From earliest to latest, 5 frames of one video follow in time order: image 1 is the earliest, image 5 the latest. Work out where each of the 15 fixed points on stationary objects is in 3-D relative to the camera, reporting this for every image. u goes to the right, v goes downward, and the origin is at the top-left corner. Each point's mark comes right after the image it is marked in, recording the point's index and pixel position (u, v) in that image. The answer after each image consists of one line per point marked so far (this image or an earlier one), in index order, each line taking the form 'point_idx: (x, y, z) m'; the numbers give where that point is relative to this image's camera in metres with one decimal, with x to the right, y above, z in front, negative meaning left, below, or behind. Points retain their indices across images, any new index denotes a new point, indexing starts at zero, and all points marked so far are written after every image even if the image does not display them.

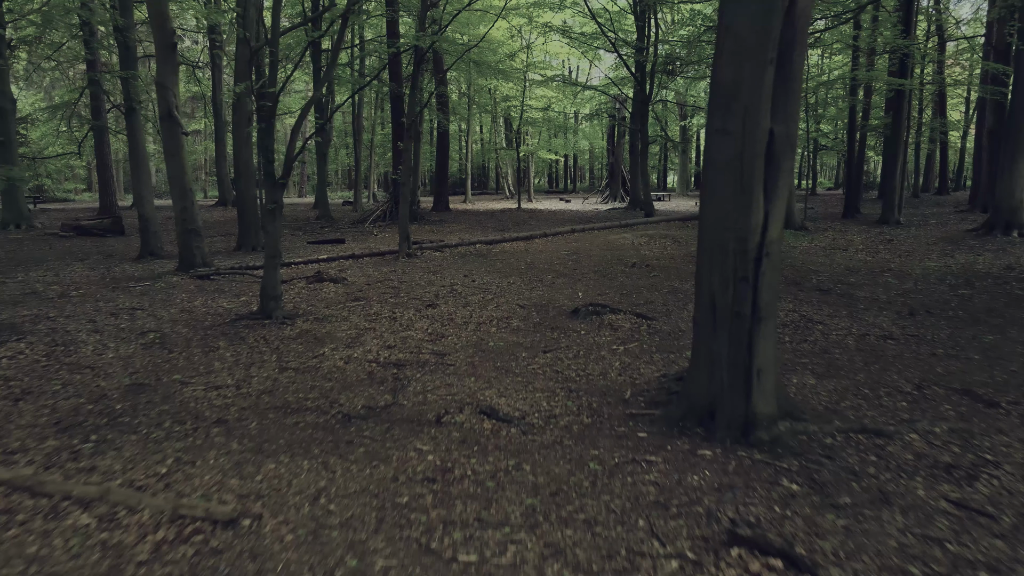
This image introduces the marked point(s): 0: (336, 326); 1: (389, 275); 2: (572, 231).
0: (-1.2, -0.3, +6.1) m
1: (-1.2, +0.1, +9.1) m
2: (+0.9, +0.9, +14.1) m
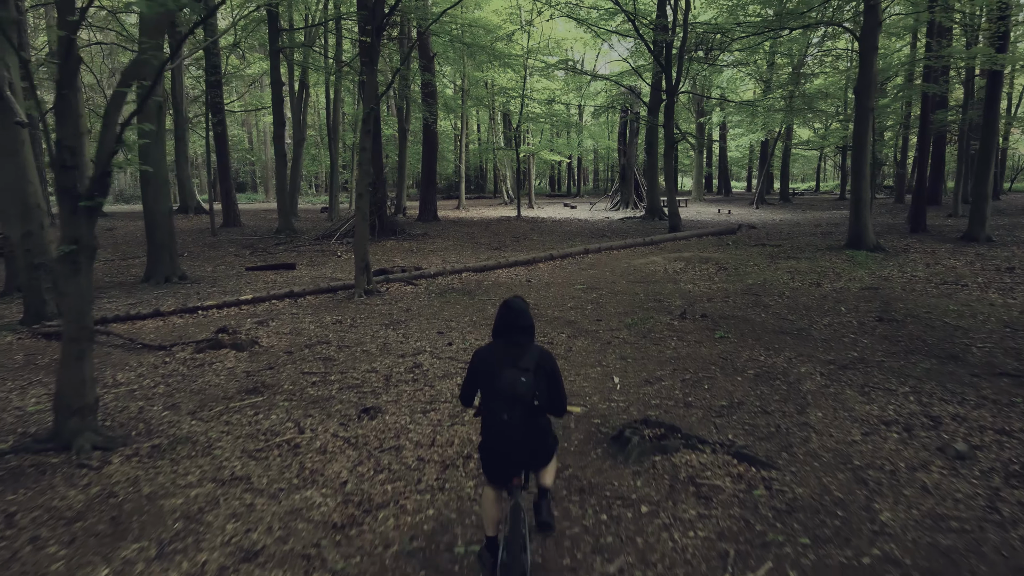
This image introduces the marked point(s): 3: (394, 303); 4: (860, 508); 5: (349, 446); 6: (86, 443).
0: (-1.2, -0.7, +3.3) m
1: (-1.2, -0.3, +6.3) m
2: (+0.9, +0.5, +11.2) m
3: (-1.0, -0.1, +7.6) m
4: (+1.1, -0.7, +2.9) m
5: (-0.6, -0.6, +3.7) m
6: (-1.6, -0.6, +3.6) m
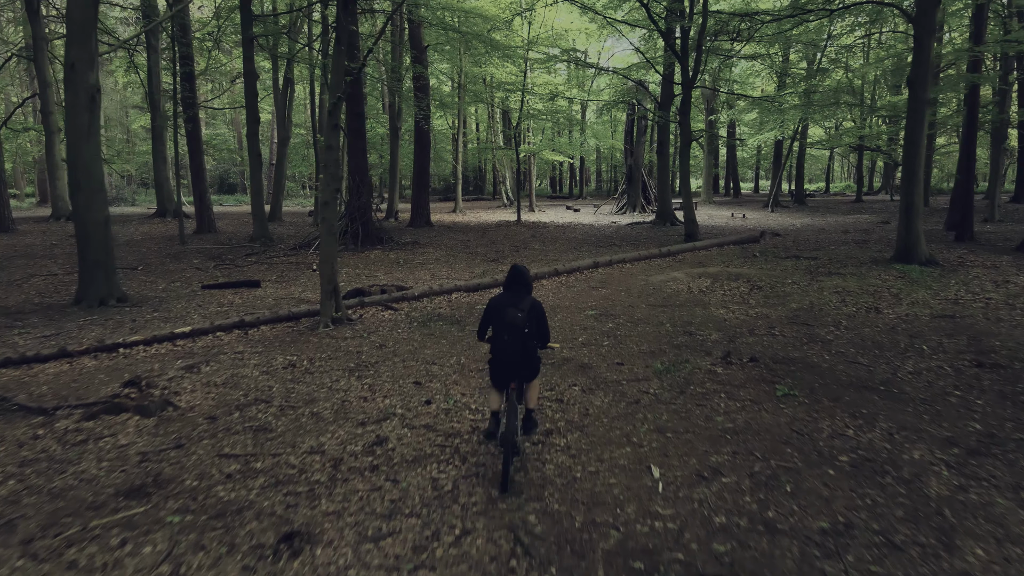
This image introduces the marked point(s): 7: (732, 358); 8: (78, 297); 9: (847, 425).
0: (-1.2, -0.9, +1.9) m
1: (-1.2, -0.5, +4.9) m
2: (+0.9, +0.3, +9.9) m
3: (-1.0, -0.3, +6.2) m
4: (+1.1, -0.9, +1.5) m
5: (-0.6, -0.8, +2.3) m
6: (-1.7, -0.8, +2.2) m
7: (+1.2, -0.4, +5.1) m
8: (-3.5, -0.1, +7.6) m
9: (+1.4, -0.6, +3.9) m
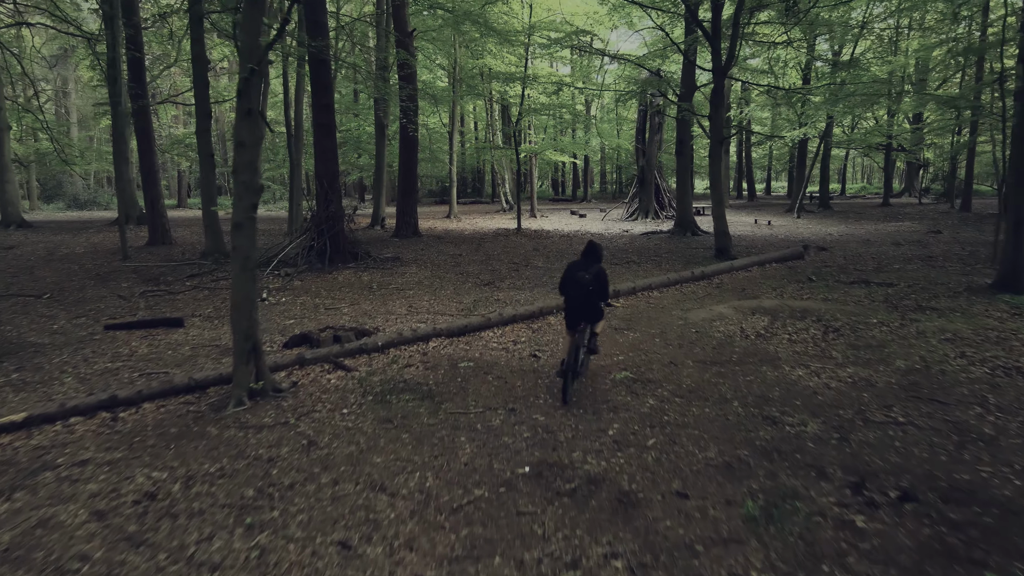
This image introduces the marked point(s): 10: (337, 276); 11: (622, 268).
0: (-1.2, -1.1, -0.1) m
1: (-1.3, -0.8, +2.8) m
2: (+0.9, 0.0, +7.8) m
3: (-1.0, -0.6, +4.2) m
4: (+1.0, -1.2, -0.5) m
5: (-0.7, -1.1, +0.3) m
6: (-1.7, -1.1, +0.2) m
7: (+1.2, -0.7, +3.1) m
8: (-3.5, -0.3, +5.6) m
9: (+1.4, -0.8, +1.8) m
10: (-1.8, +0.1, +9.5) m
11: (+1.2, +0.2, +10.0) m
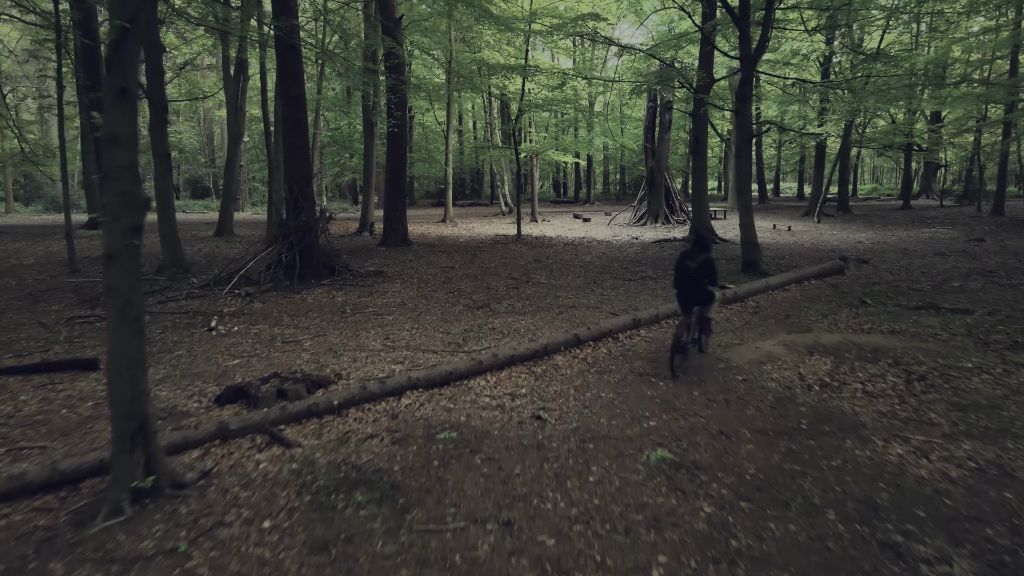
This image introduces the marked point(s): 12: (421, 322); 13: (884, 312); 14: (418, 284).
0: (-1.2, -1.3, -1.5) m
1: (-1.3, -1.0, +1.5) m
2: (+0.8, -0.2, +6.5) m
3: (-1.0, -0.8, +2.8) m
4: (+1.0, -1.4, -1.9) m
5: (-0.7, -1.3, -1.1) m
6: (-1.7, -1.3, -1.2) m
7: (+1.2, -0.9, +1.7) m
8: (-3.5, -0.5, +4.2) m
9: (+1.3, -1.0, +0.5) m
10: (-1.8, -0.1, +8.1) m
11: (+1.2, 0.0, +8.7) m
12: (-0.7, -0.2, +6.9) m
13: (+2.8, -0.1, +6.9) m
14: (-0.9, 0.0, +9.1) m
